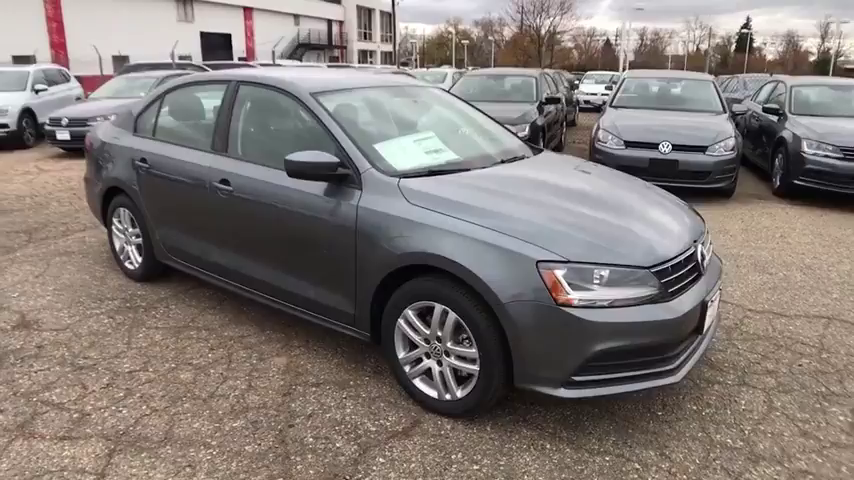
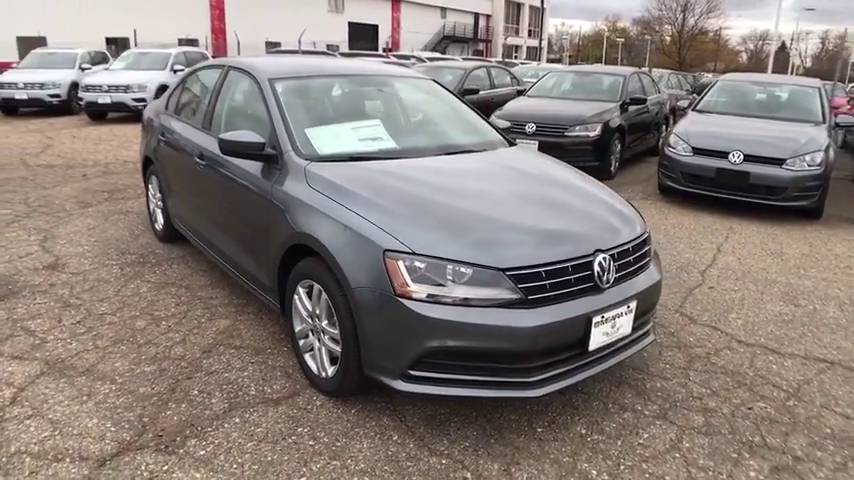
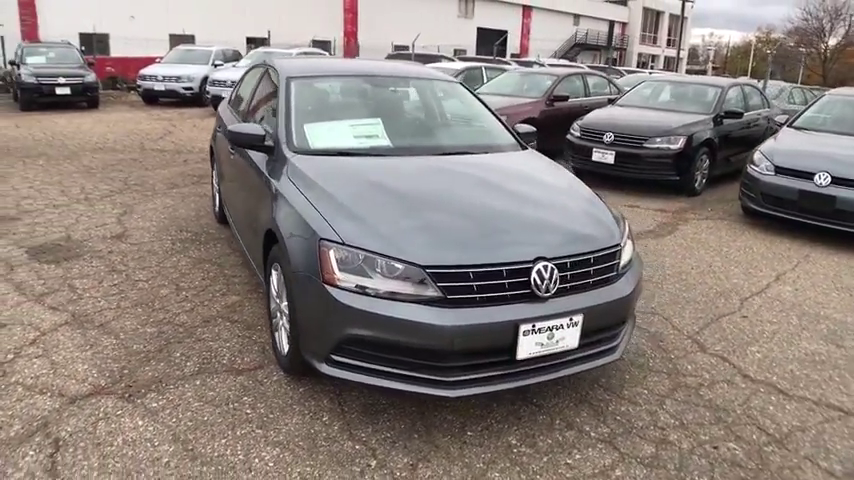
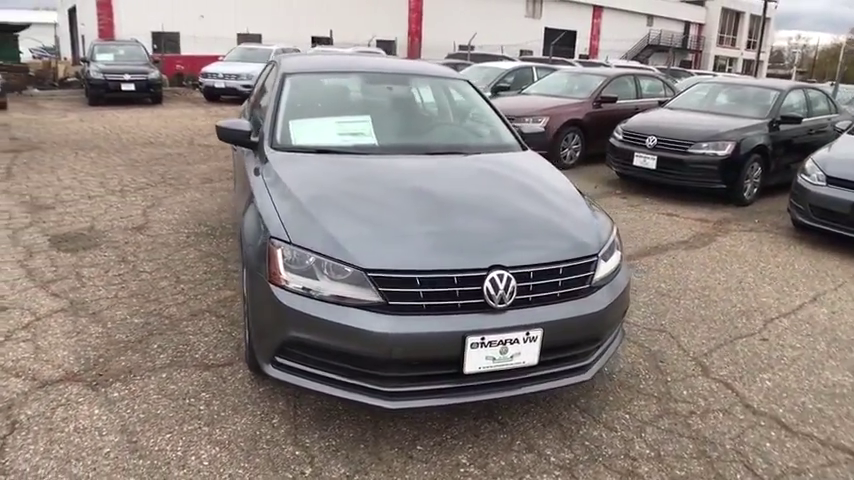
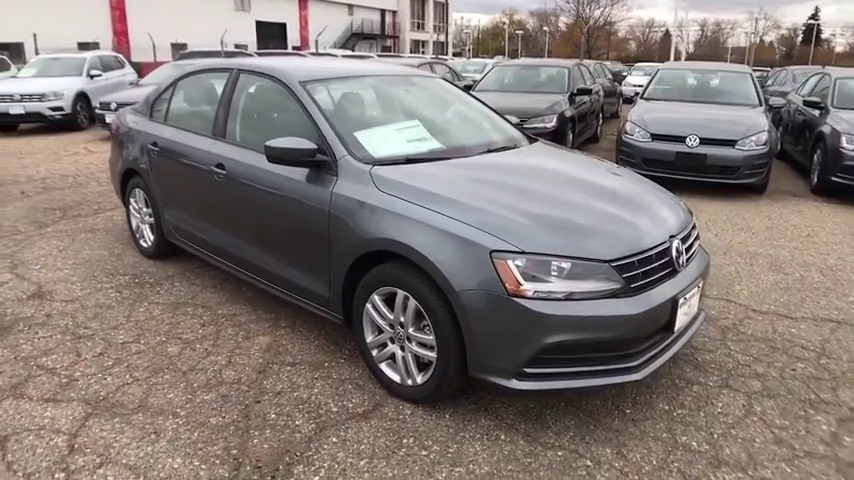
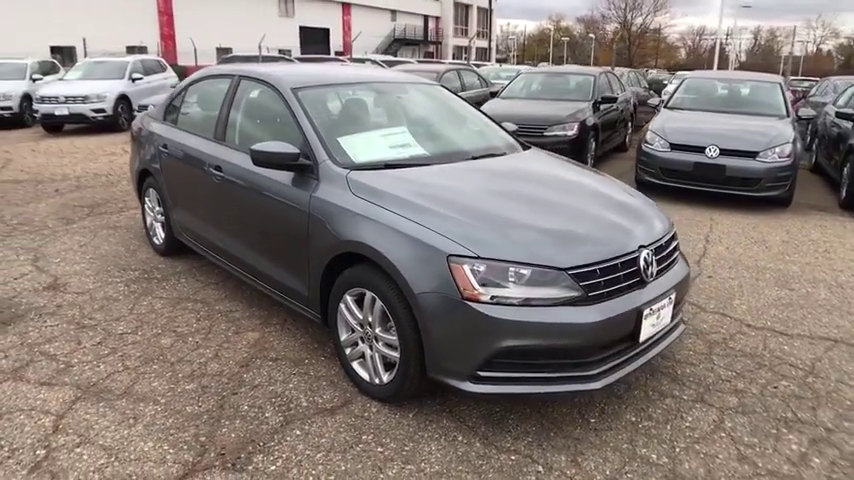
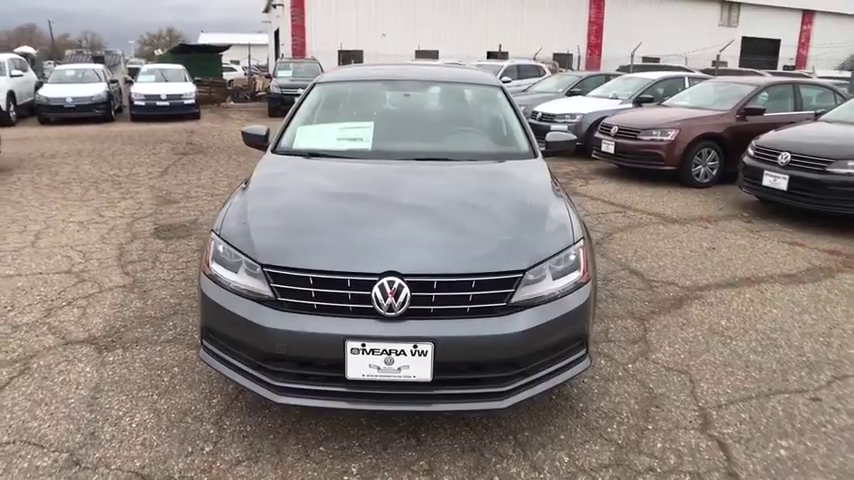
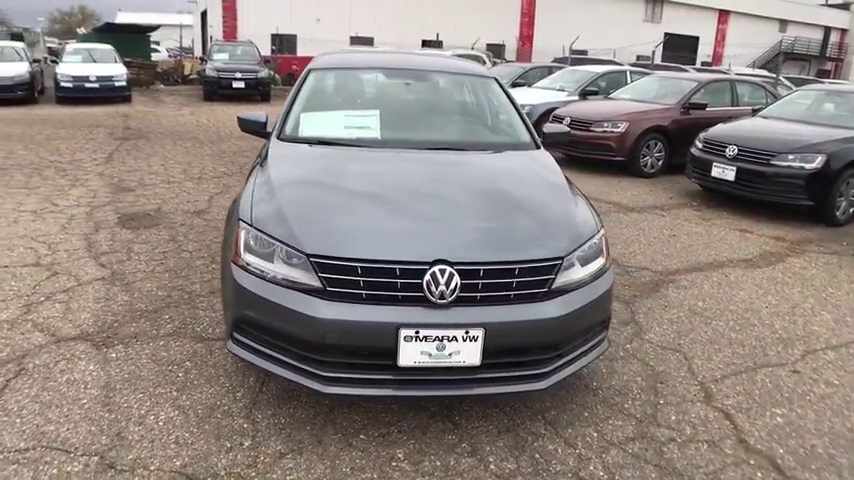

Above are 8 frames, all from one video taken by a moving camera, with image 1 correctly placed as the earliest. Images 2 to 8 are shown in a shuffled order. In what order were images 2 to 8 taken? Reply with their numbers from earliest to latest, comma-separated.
5, 6, 2, 3, 4, 8, 7
